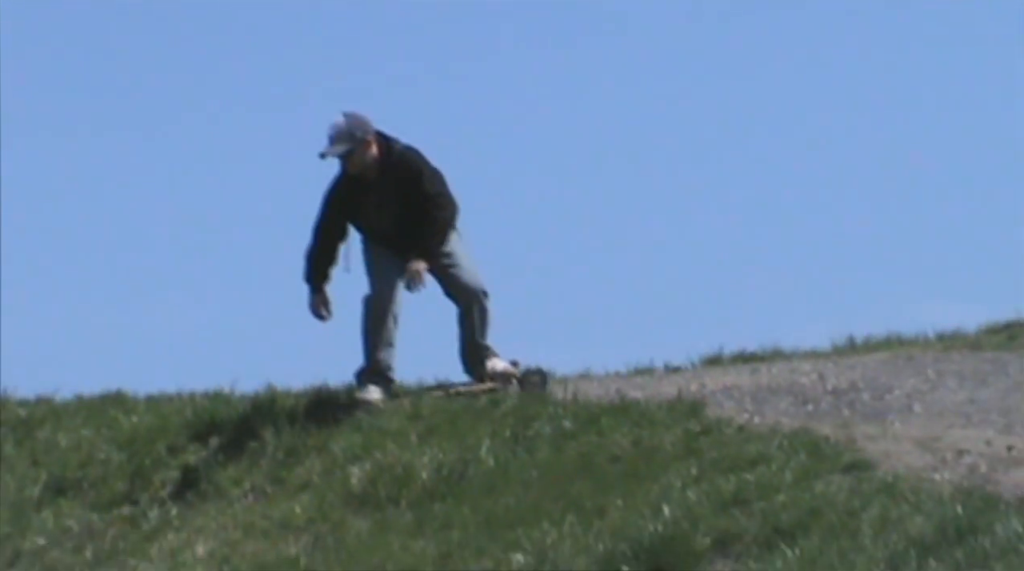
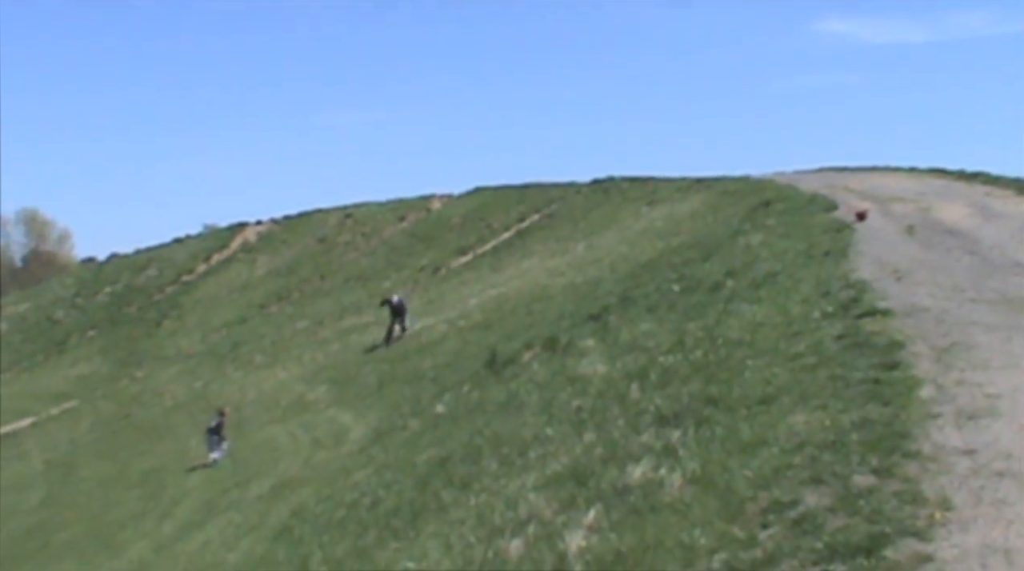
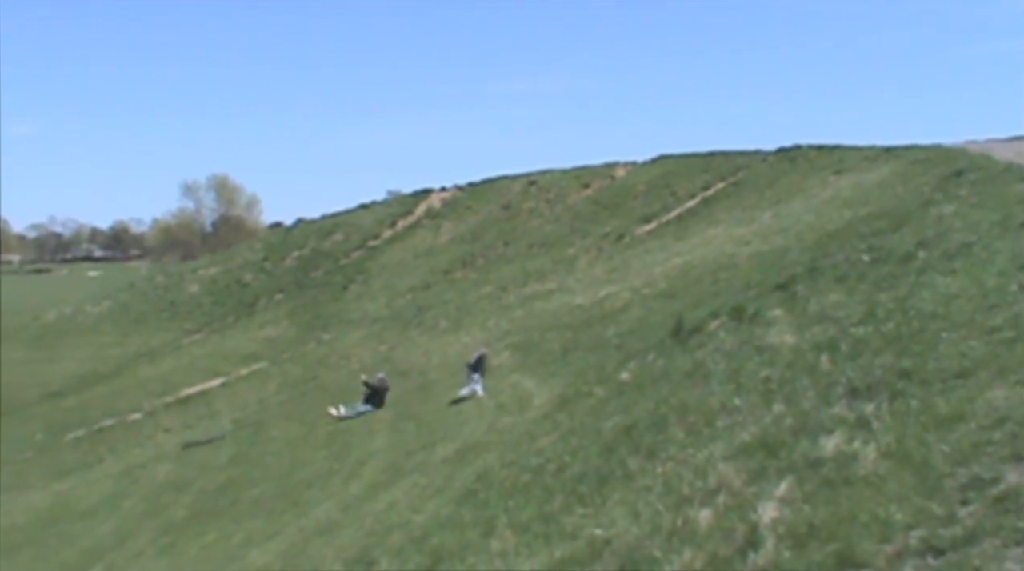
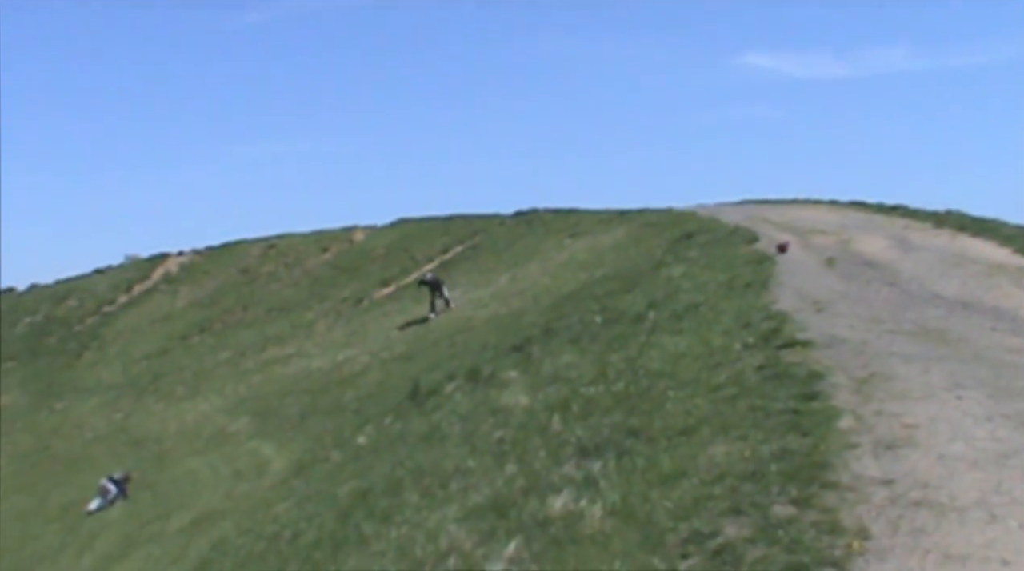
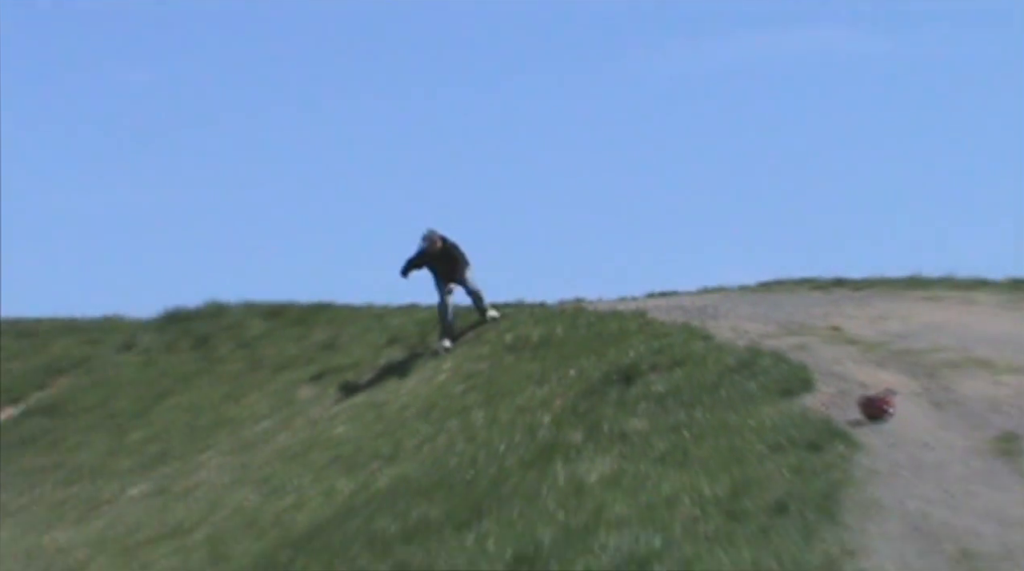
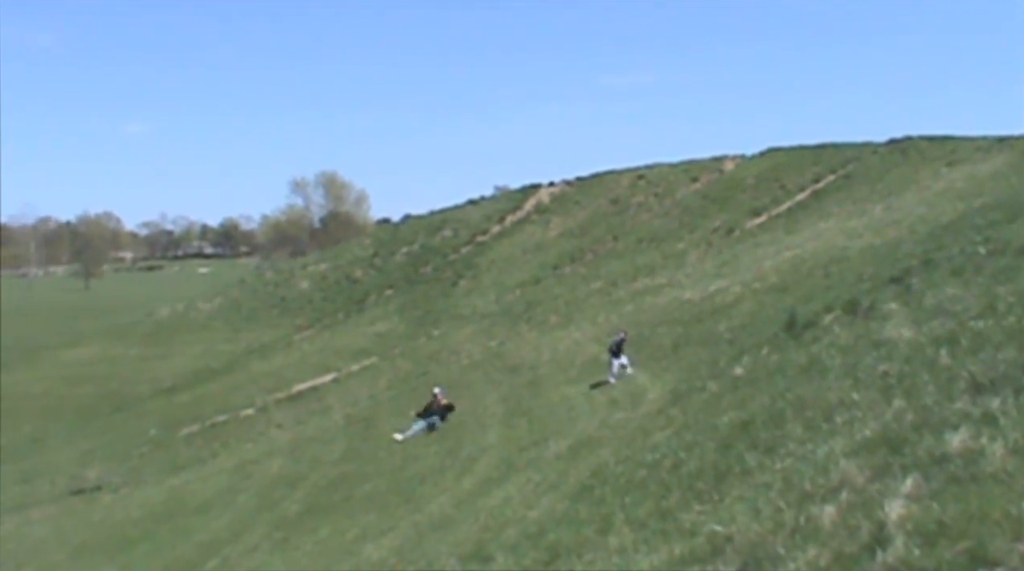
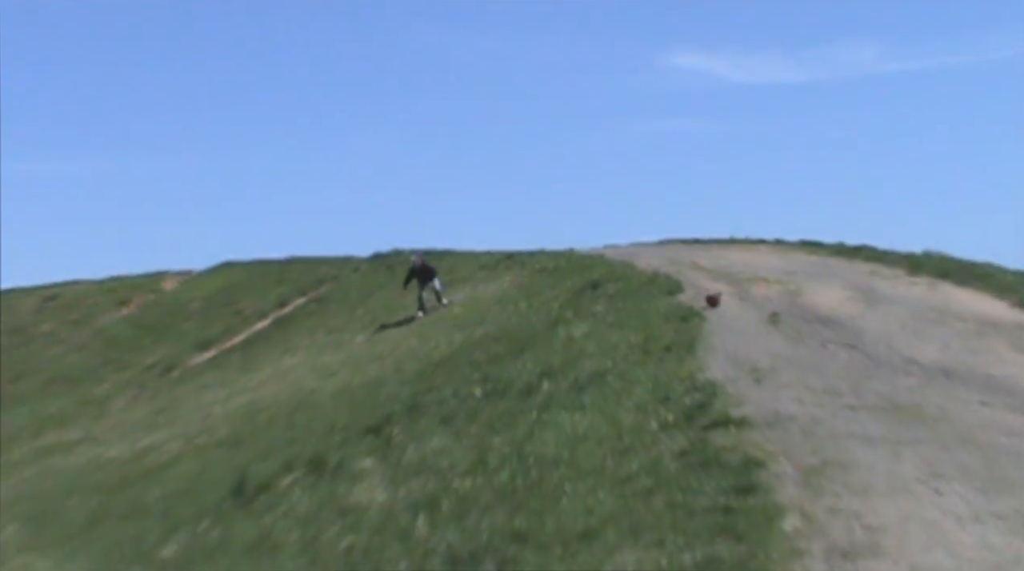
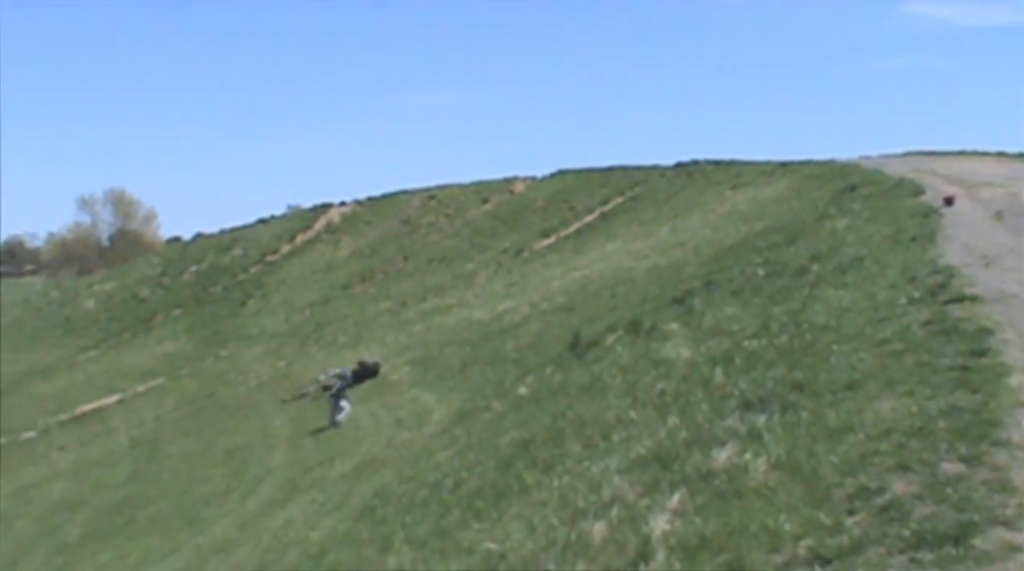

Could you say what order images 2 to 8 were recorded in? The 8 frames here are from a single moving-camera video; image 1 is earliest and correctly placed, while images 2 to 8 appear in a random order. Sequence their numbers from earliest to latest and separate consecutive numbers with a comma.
5, 7, 4, 2, 8, 3, 6
